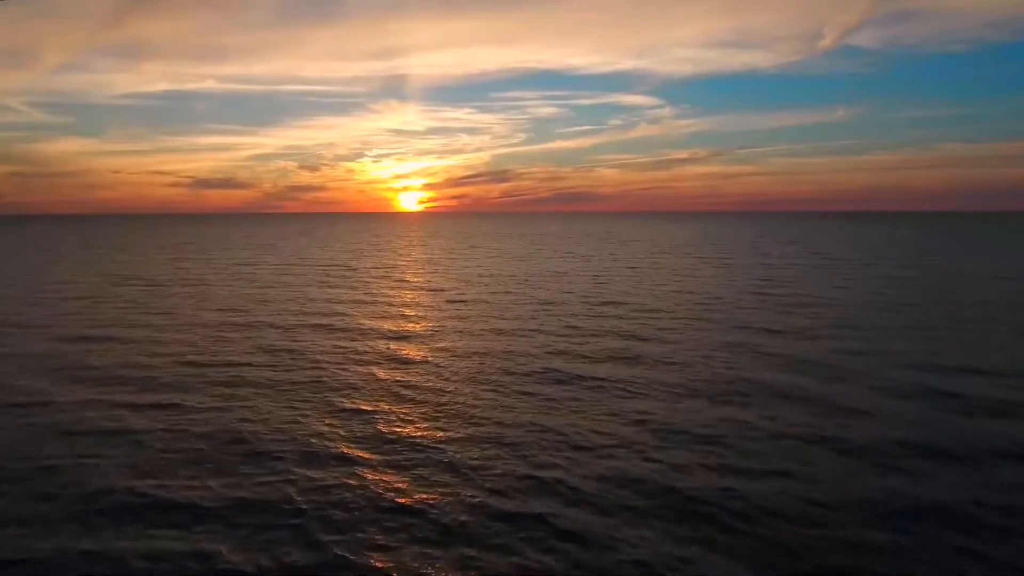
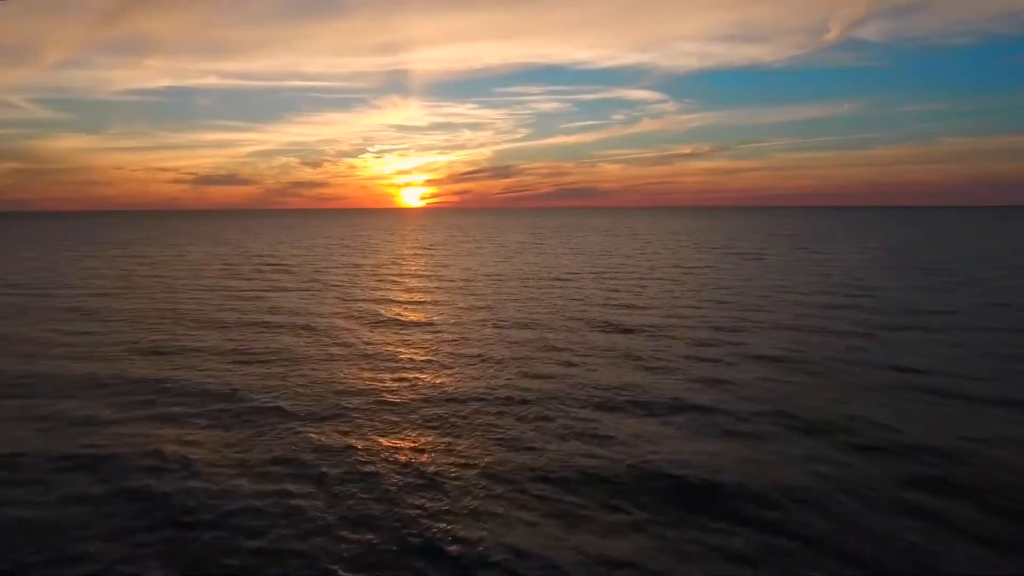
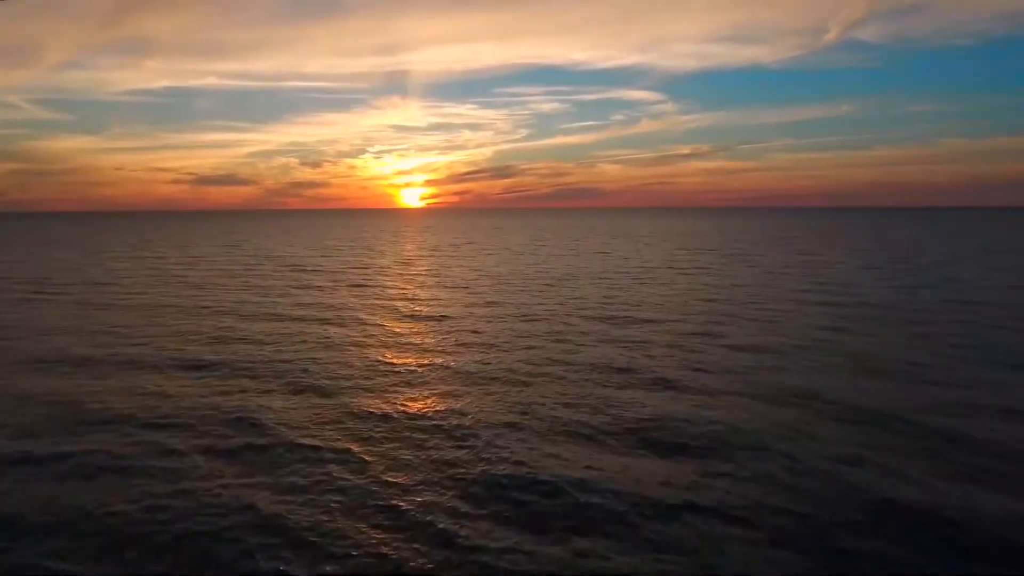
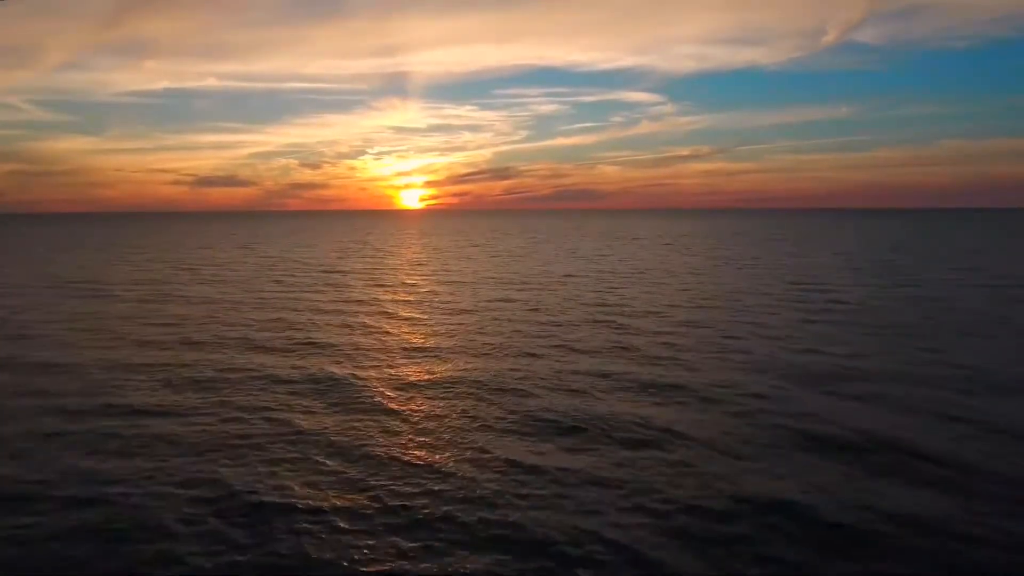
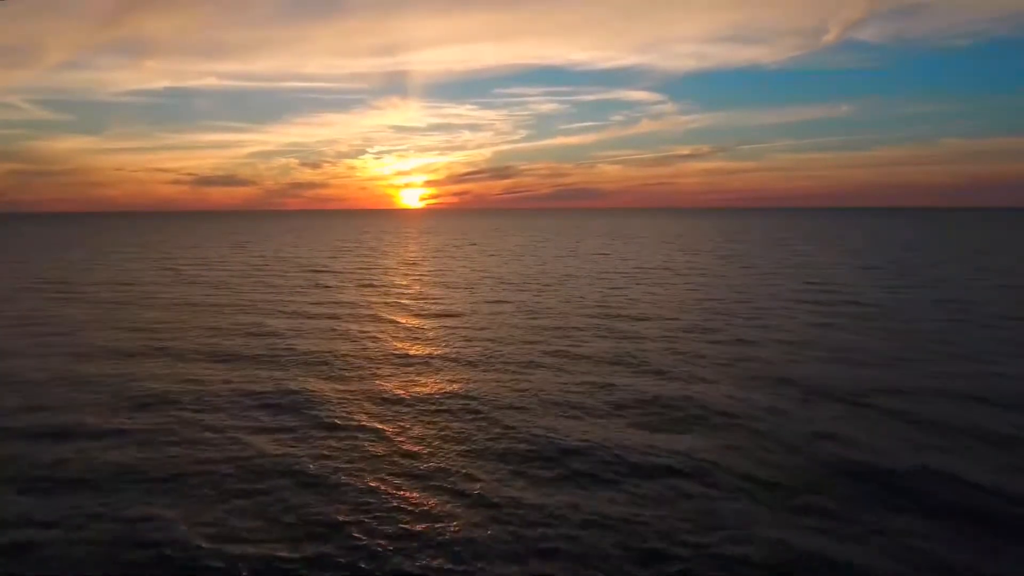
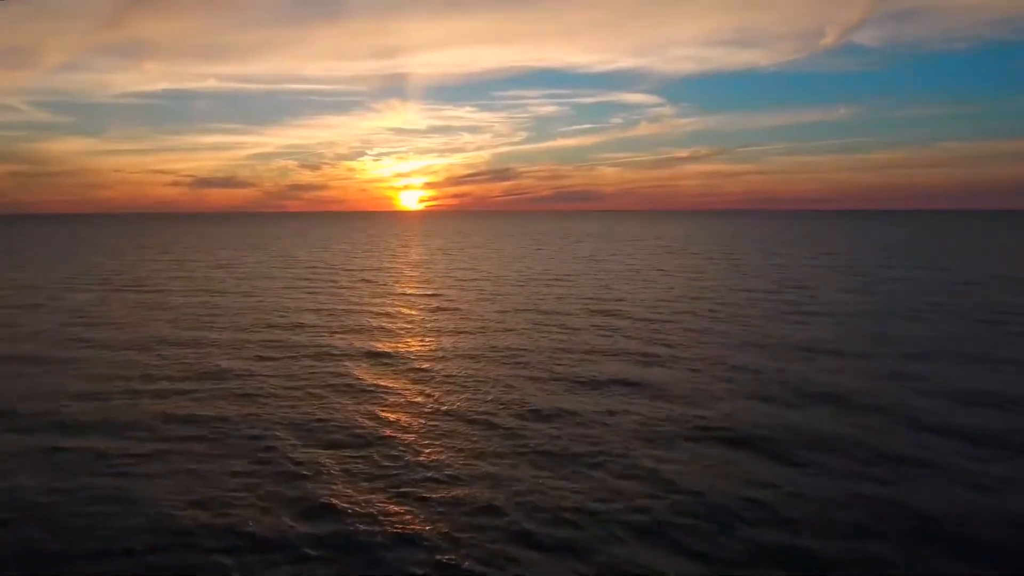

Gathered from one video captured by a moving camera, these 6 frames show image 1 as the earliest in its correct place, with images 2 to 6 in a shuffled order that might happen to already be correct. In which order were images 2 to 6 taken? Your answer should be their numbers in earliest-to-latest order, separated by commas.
6, 4, 5, 3, 2
